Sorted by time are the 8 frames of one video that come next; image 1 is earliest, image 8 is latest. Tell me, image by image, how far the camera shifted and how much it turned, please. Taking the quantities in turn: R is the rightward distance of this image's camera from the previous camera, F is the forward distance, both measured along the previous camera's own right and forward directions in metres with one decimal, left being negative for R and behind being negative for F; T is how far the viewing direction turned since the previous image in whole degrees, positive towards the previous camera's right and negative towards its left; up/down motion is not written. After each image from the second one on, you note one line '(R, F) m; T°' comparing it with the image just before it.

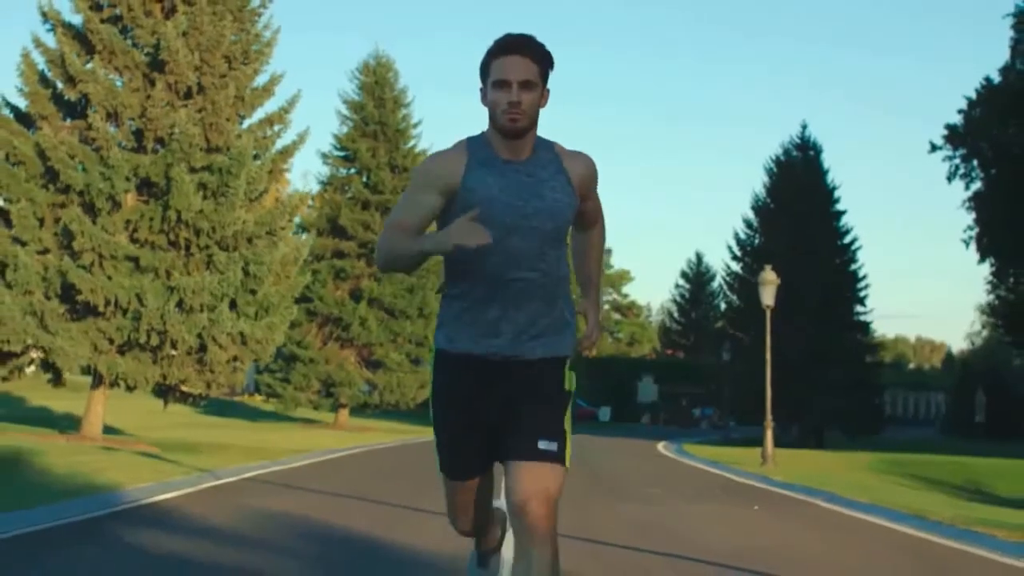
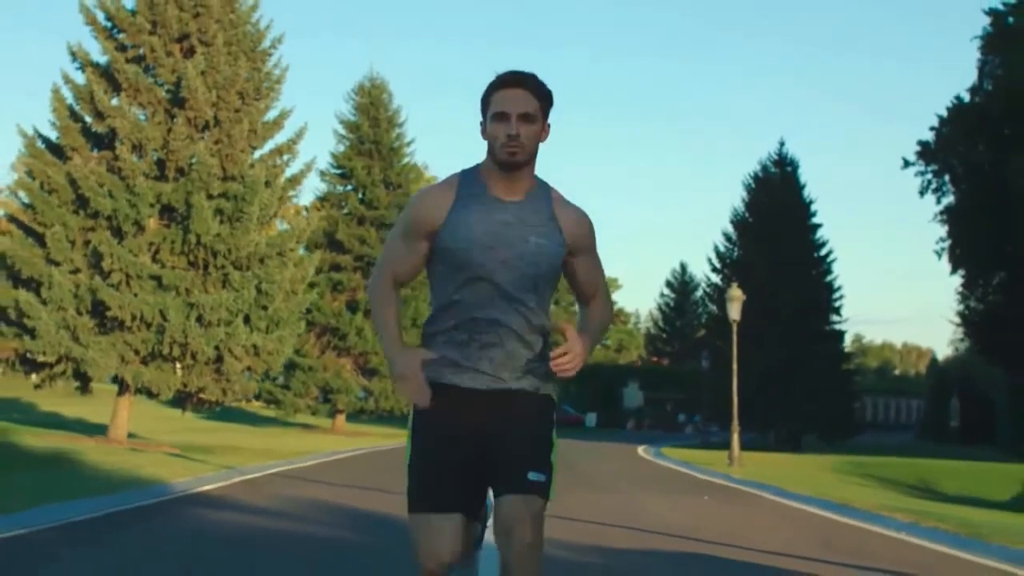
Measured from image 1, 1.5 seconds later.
(0.0, -2.7) m; 0°
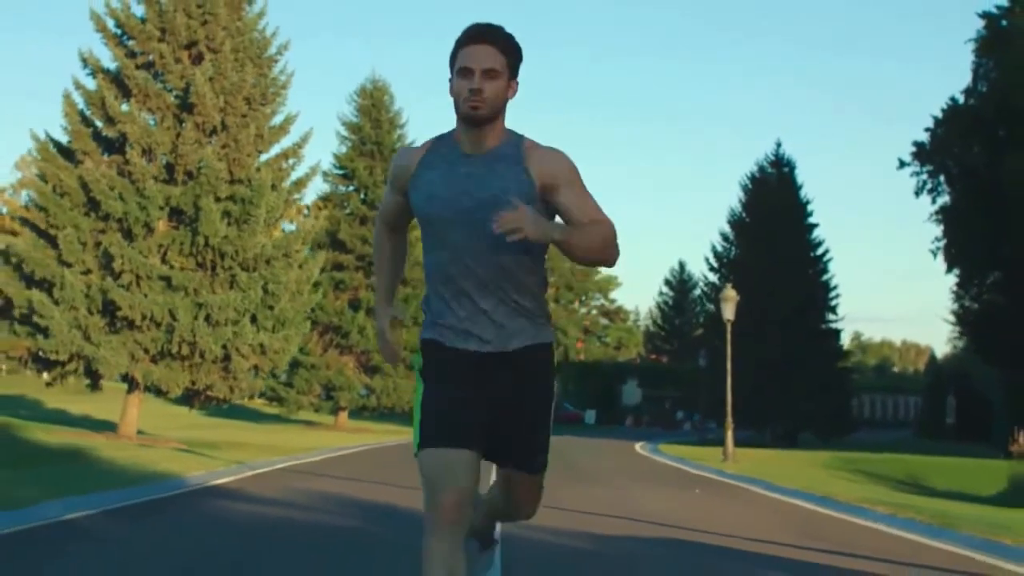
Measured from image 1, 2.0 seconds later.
(0.0, -0.8) m; 0°
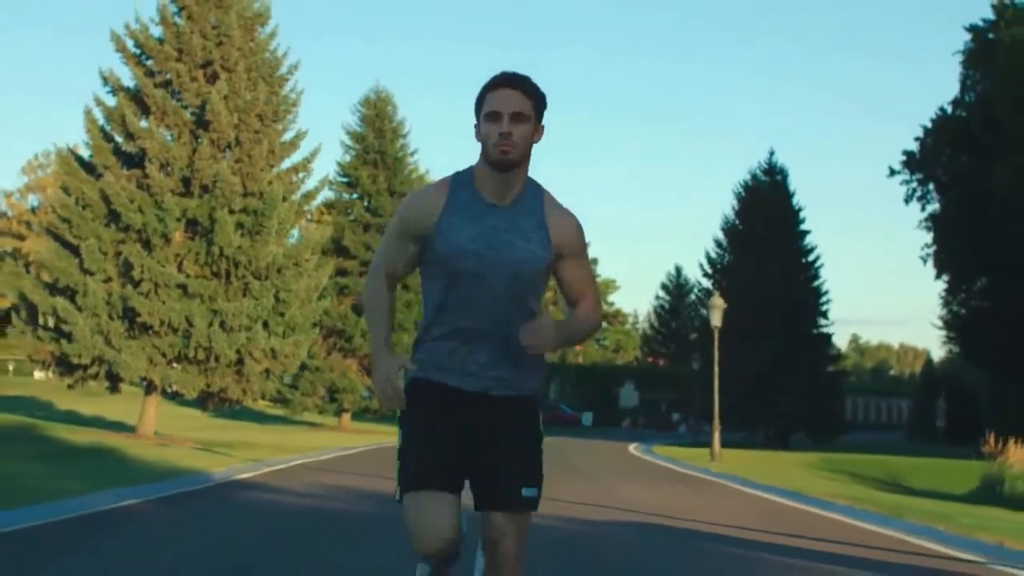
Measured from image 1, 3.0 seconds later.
(0.0, -1.7) m; 0°
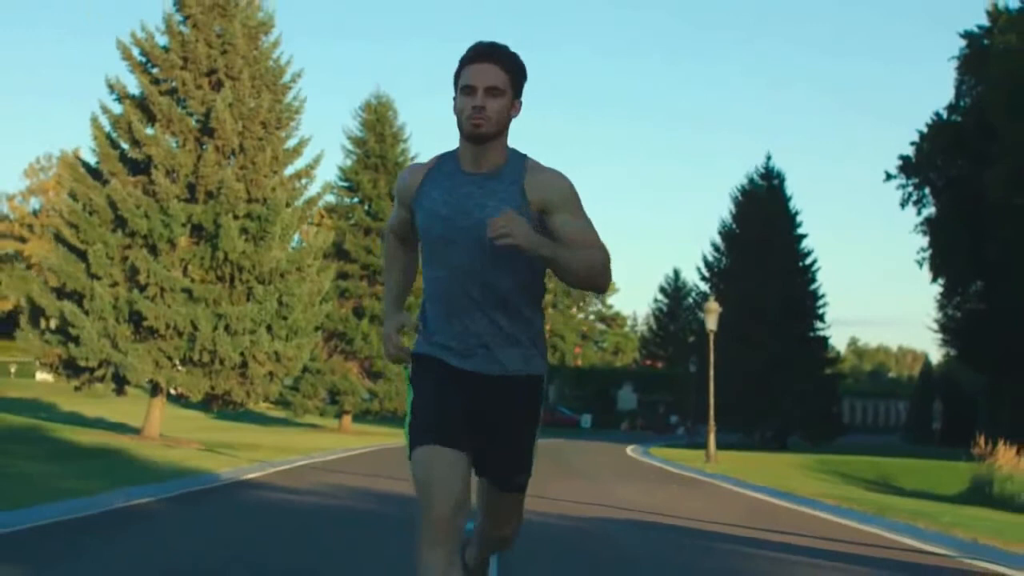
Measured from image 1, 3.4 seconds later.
(0.0, -0.6) m; 0°
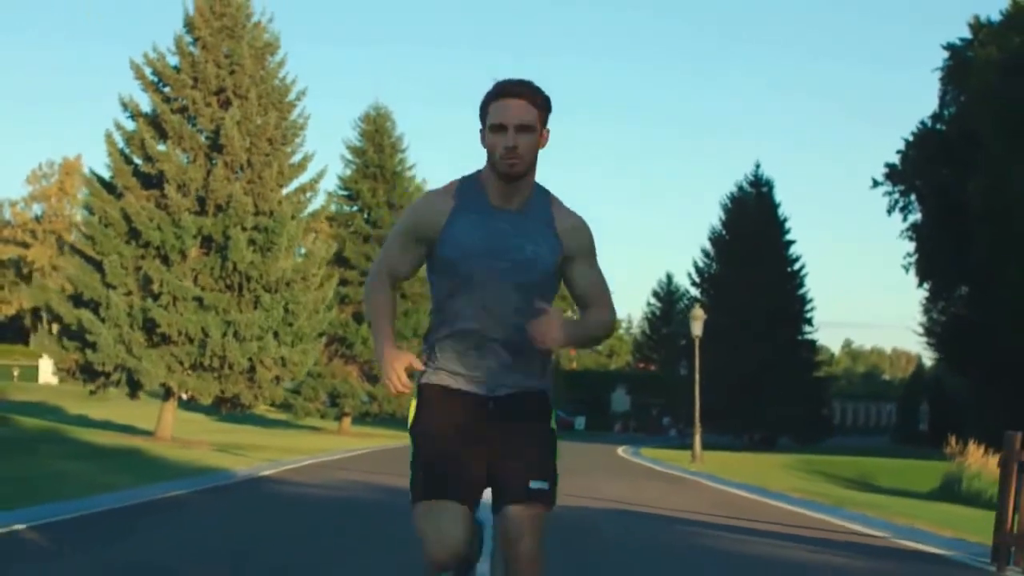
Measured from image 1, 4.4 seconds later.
(0.0, -1.7) m; 0°
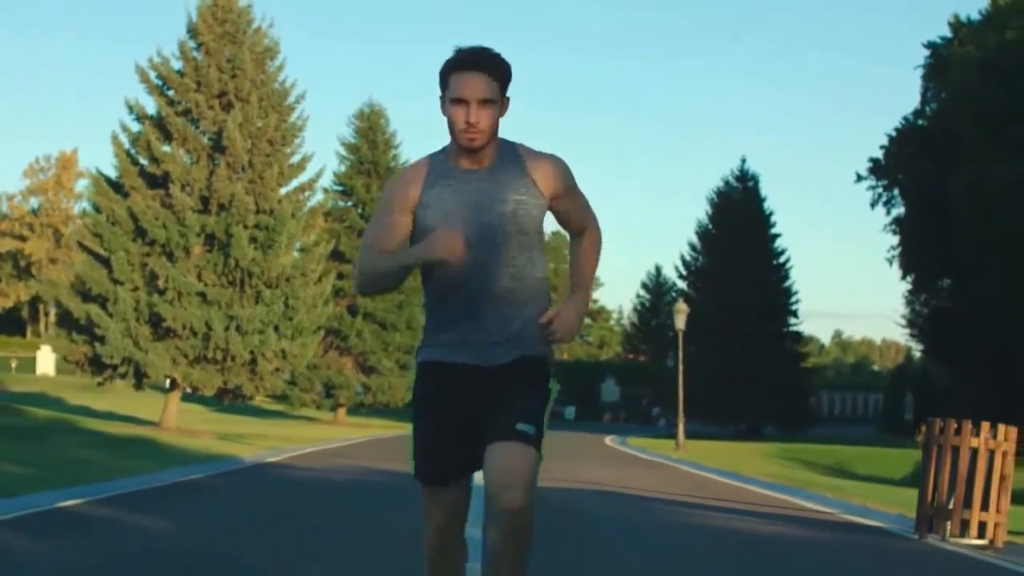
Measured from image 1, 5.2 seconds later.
(0.0, -1.5) m; 0°
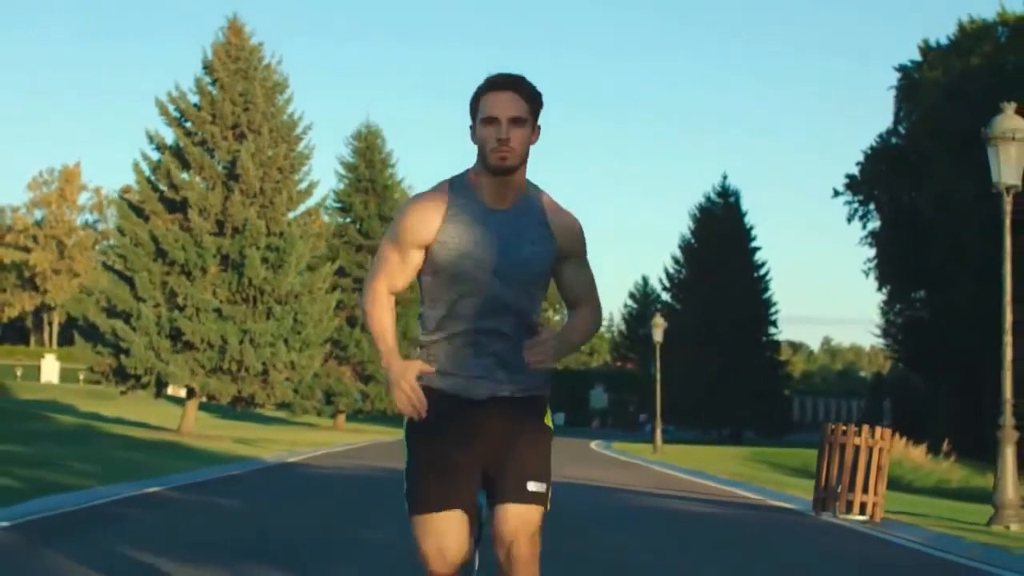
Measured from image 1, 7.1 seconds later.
(0.0, -3.2) m; 0°
